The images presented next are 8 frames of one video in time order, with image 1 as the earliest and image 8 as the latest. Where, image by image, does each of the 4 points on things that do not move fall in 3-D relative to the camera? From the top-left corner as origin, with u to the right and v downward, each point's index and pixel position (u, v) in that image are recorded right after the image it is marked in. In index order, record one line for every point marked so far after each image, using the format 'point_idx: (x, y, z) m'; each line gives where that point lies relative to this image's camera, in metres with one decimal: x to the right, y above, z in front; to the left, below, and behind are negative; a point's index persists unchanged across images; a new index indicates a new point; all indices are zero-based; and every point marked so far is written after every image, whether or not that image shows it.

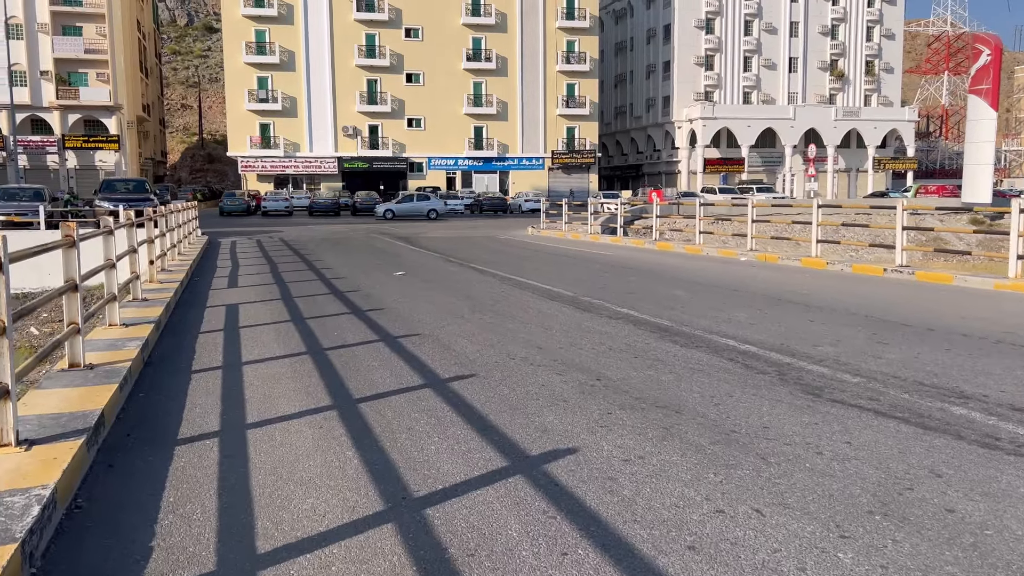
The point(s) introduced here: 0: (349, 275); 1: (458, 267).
0: (-3.0, +0.3, +14.8) m
1: (-1.1, +0.4, +16.0) m
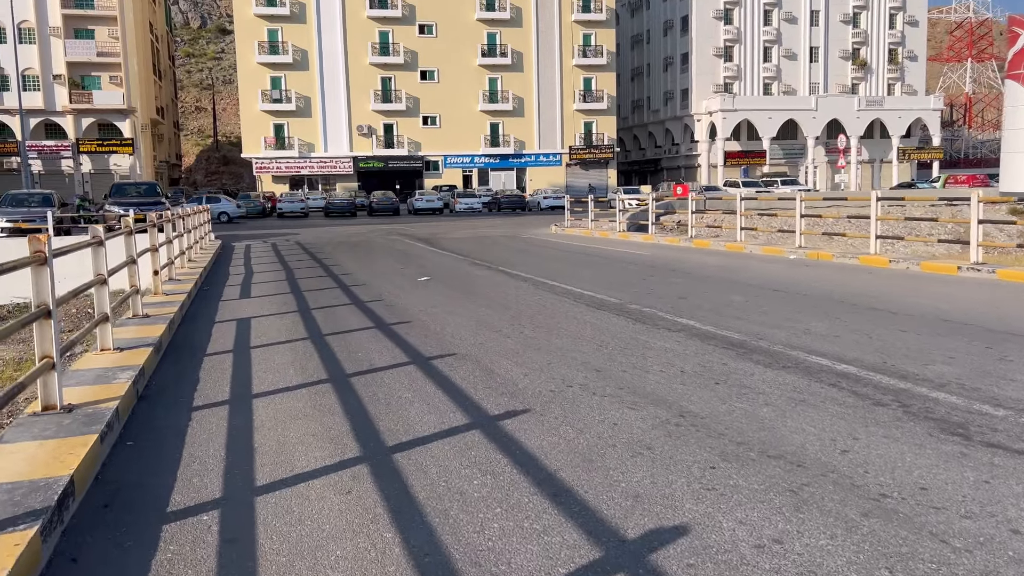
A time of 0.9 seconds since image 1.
0: (-2.4, +0.1, +13.8) m
1: (-0.5, +0.3, +14.9) m
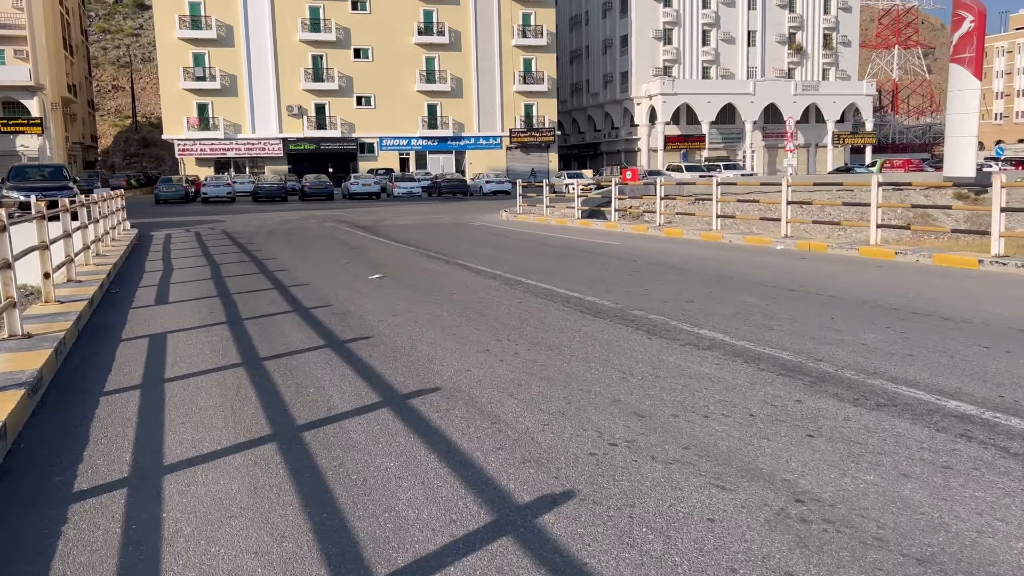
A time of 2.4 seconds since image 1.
0: (-2.9, +0.1, +11.9) m
1: (-1.1, +0.4, +13.1) m
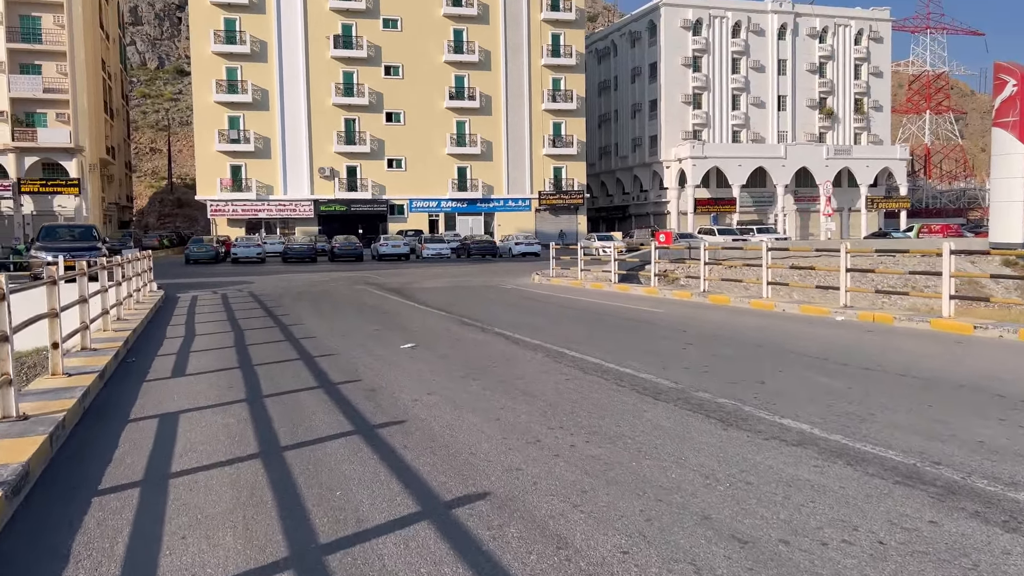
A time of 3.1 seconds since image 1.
0: (-2.3, -0.8, +11.1) m
1: (-0.5, -0.7, +12.3) m
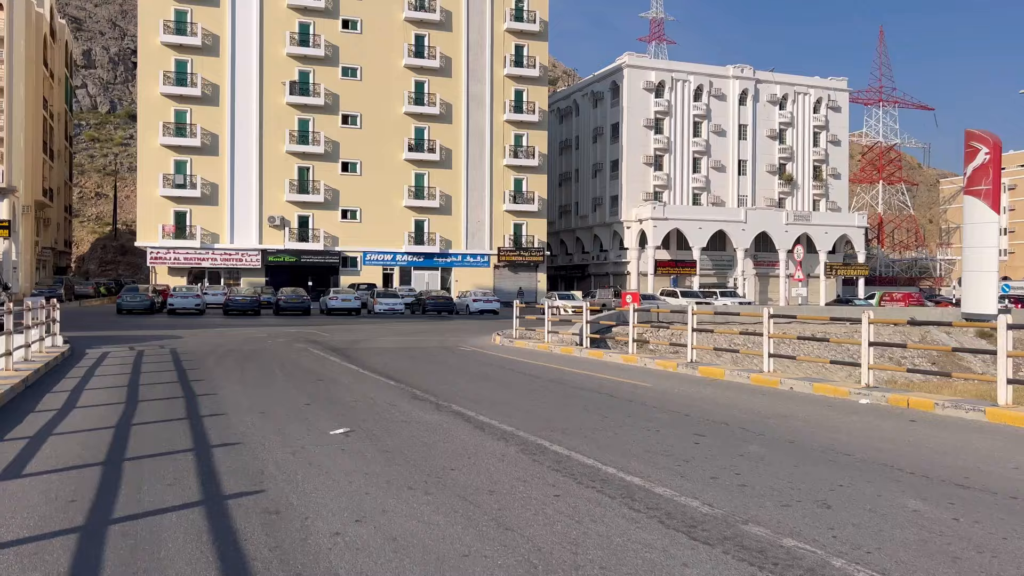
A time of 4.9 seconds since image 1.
0: (-2.7, -1.5, +8.6) m
1: (-0.9, -1.5, +9.9) m
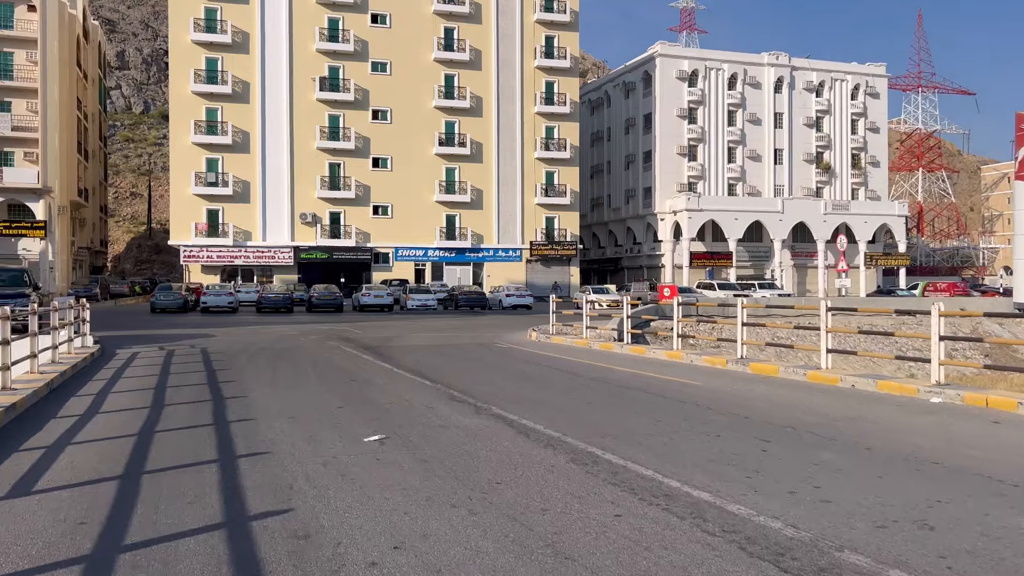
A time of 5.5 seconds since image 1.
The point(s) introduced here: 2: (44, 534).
0: (-2.3, -1.5, +8.0) m
1: (-0.4, -1.5, +9.3) m
2: (-2.9, -1.5, +5.0) m
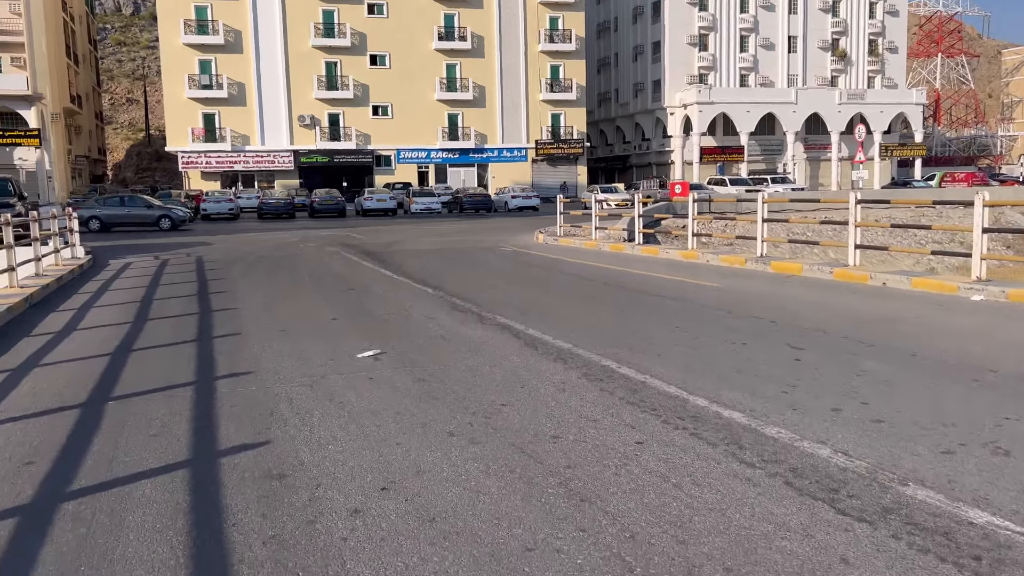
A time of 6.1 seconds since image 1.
0: (-2.2, -0.6, +7.4) m
1: (-0.4, -0.4, +8.6) m
2: (-2.8, -1.0, +4.4) m
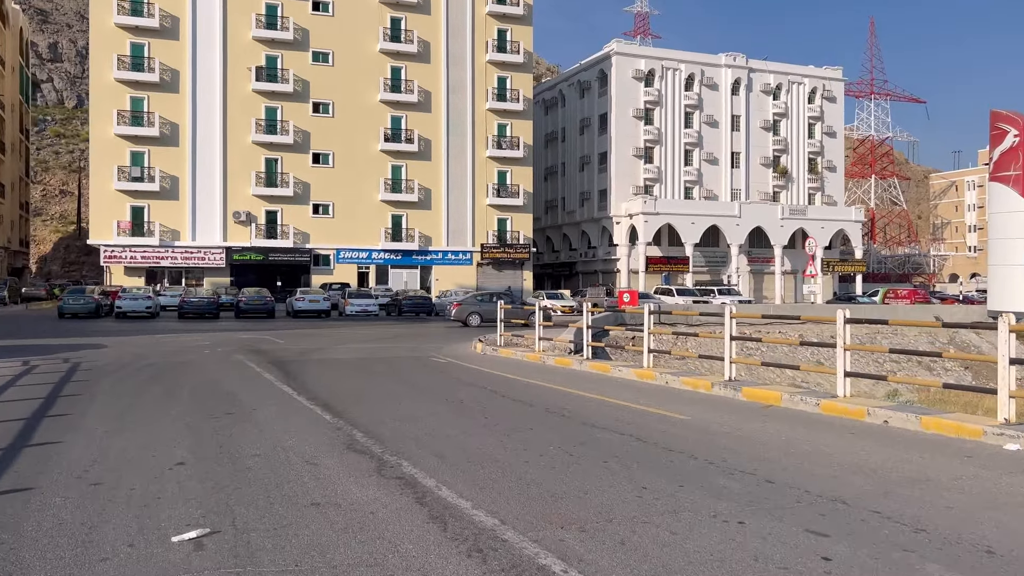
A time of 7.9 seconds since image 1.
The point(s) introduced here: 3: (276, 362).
0: (-2.8, -1.5, +4.9) m
1: (-1.1, -1.5, +6.2) m
2: (-3.3, -1.5, +1.9) m
3: (-4.8, -1.5, +16.6) m
